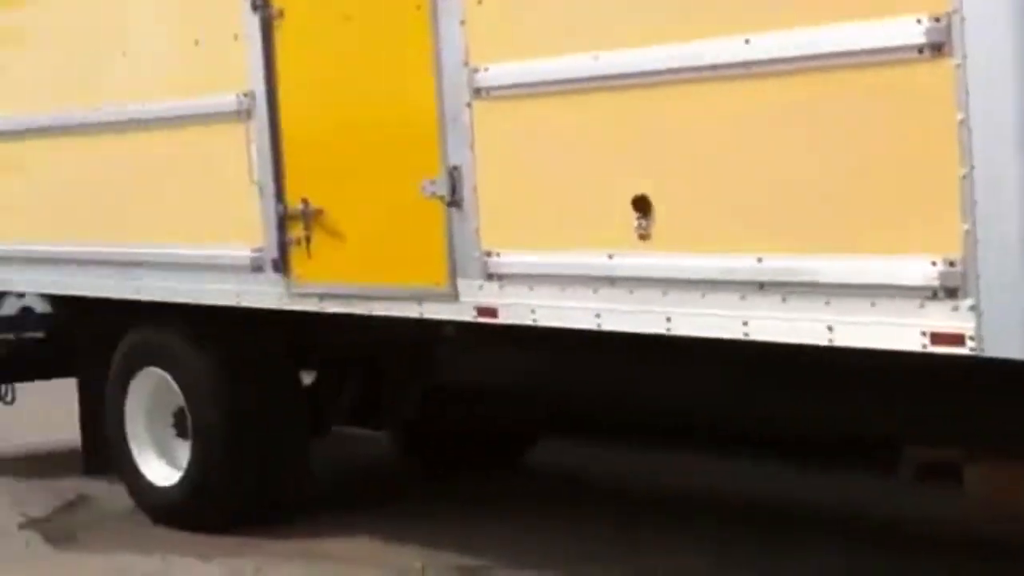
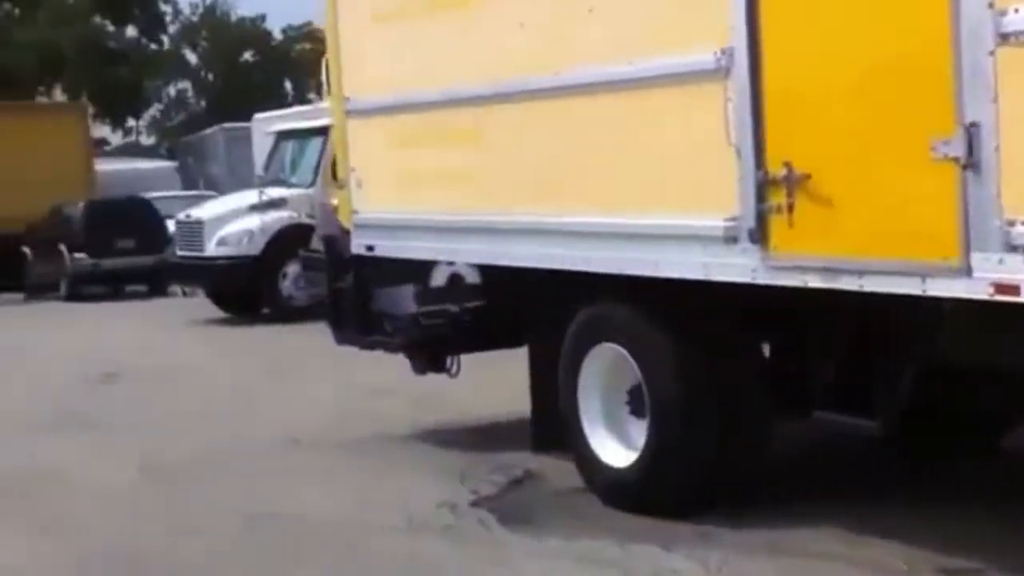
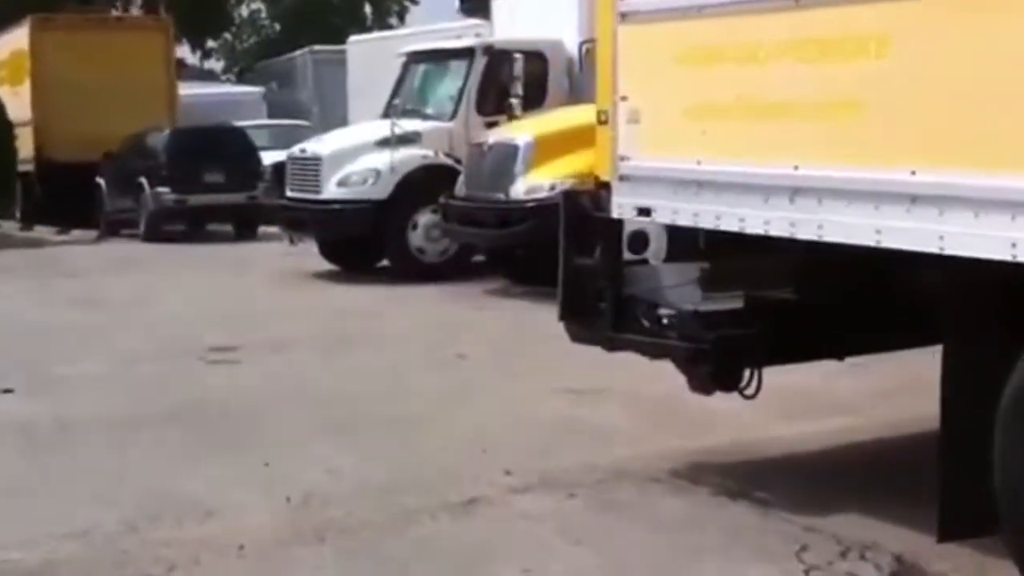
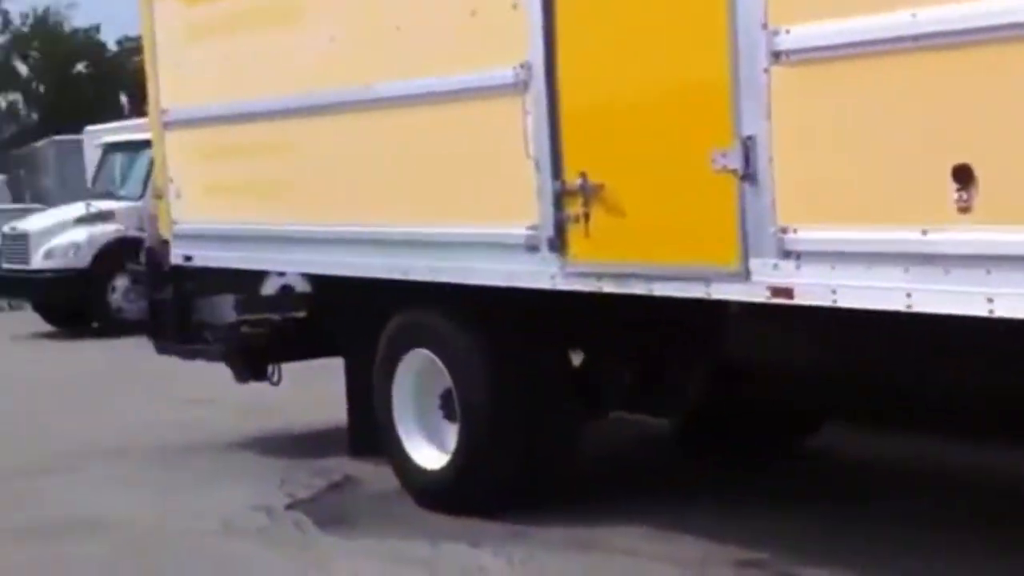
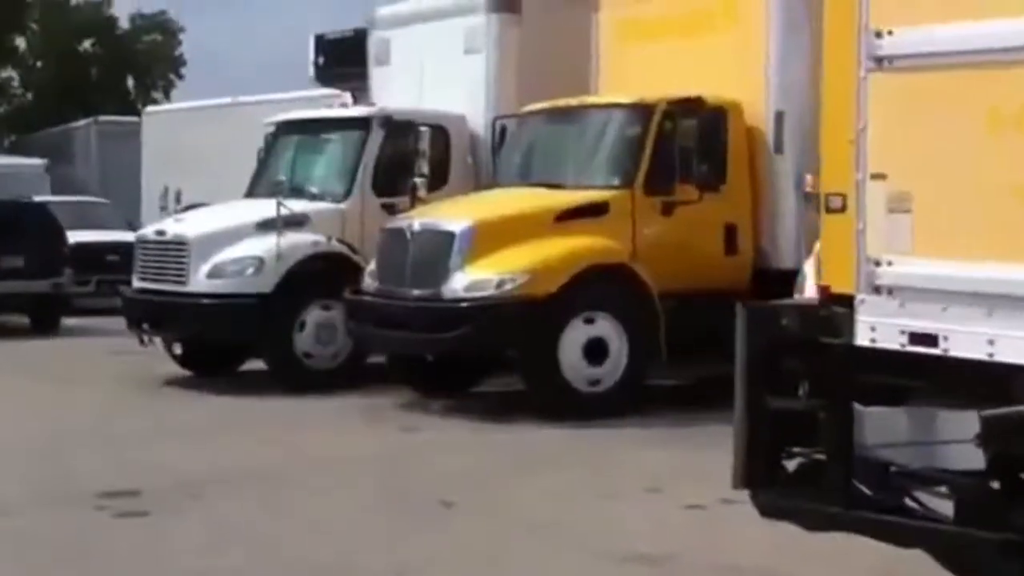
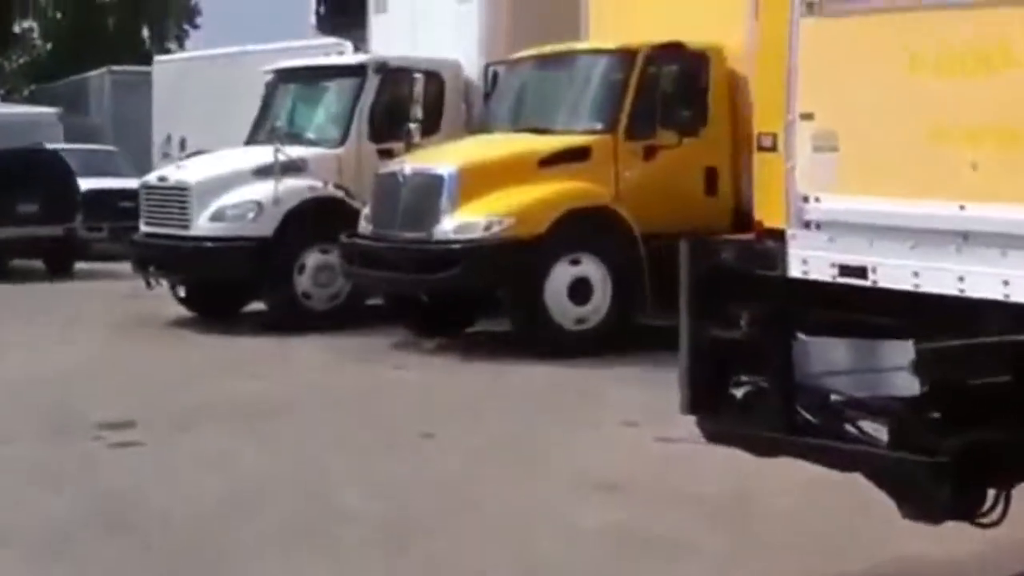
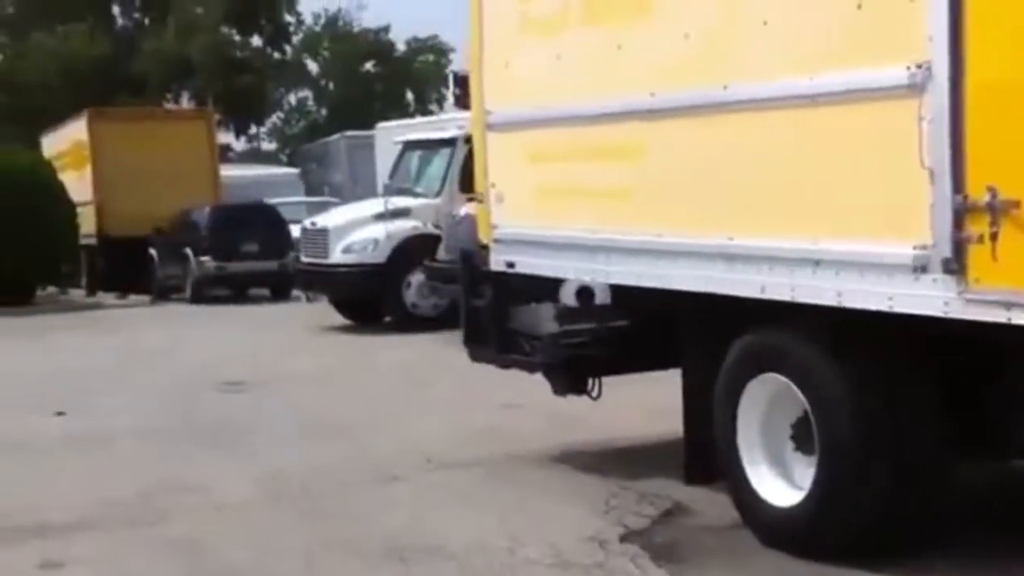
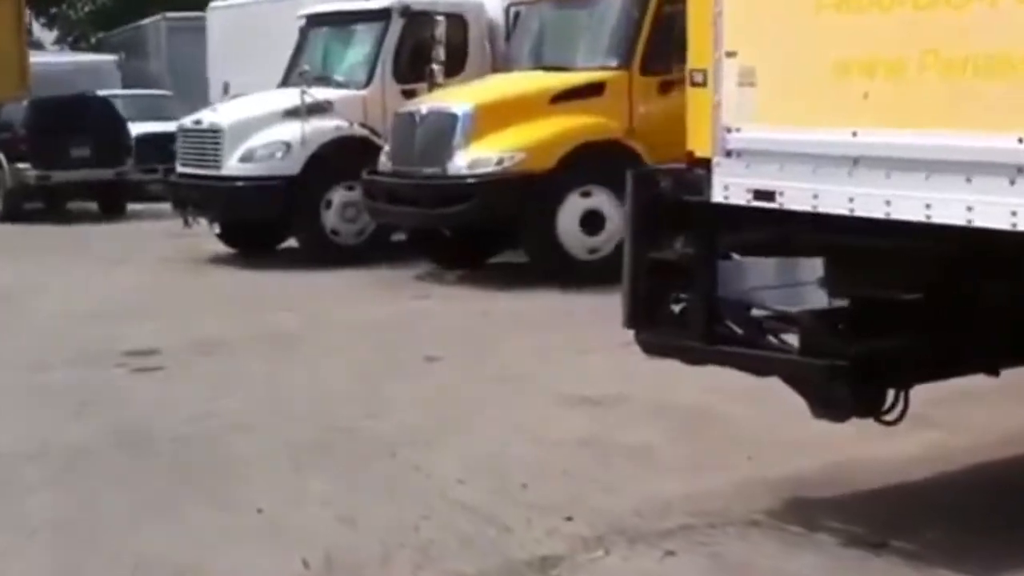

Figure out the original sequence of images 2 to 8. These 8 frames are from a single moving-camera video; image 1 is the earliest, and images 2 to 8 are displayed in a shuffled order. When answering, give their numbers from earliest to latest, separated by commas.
4, 2, 7, 3, 8, 6, 5
